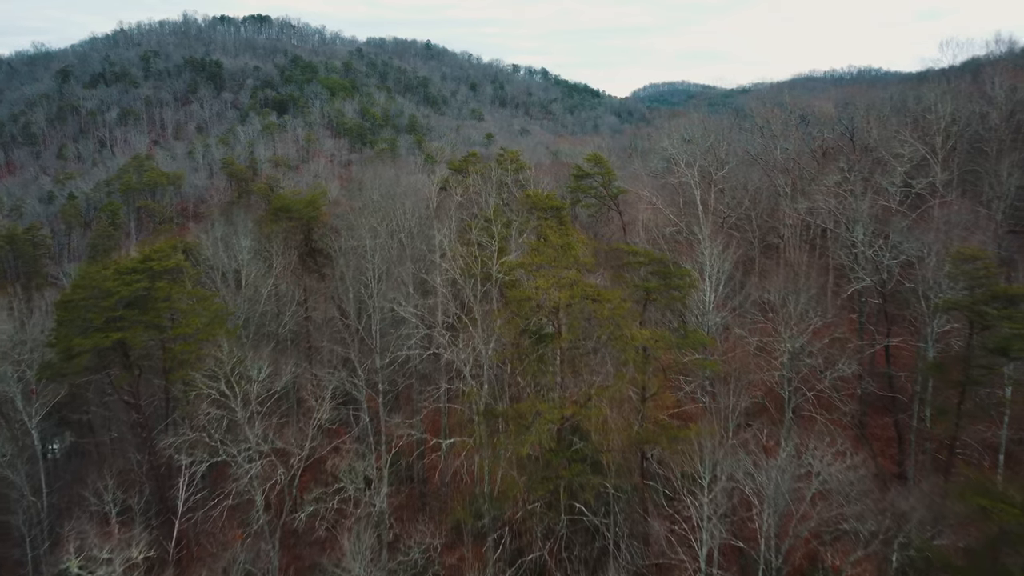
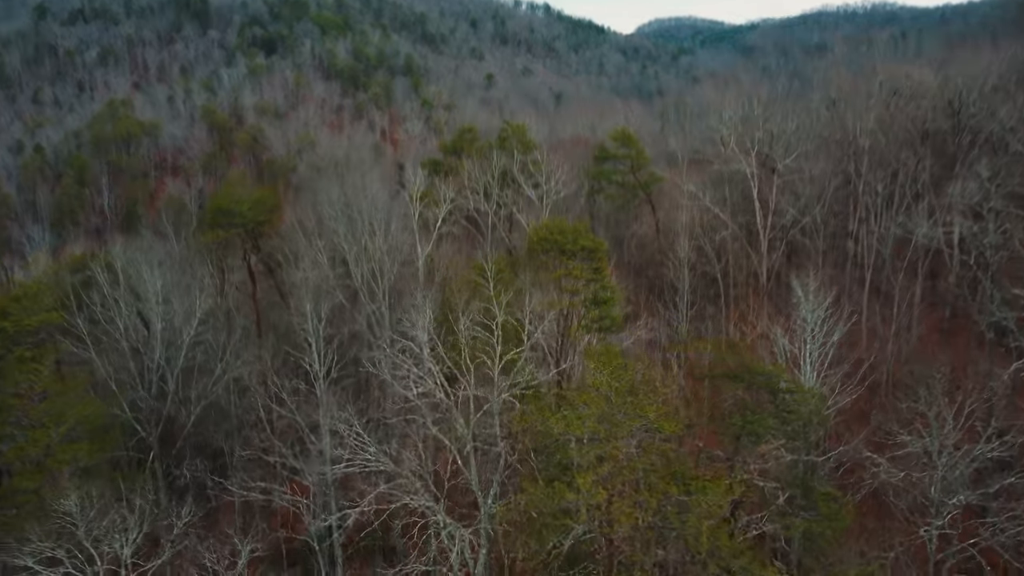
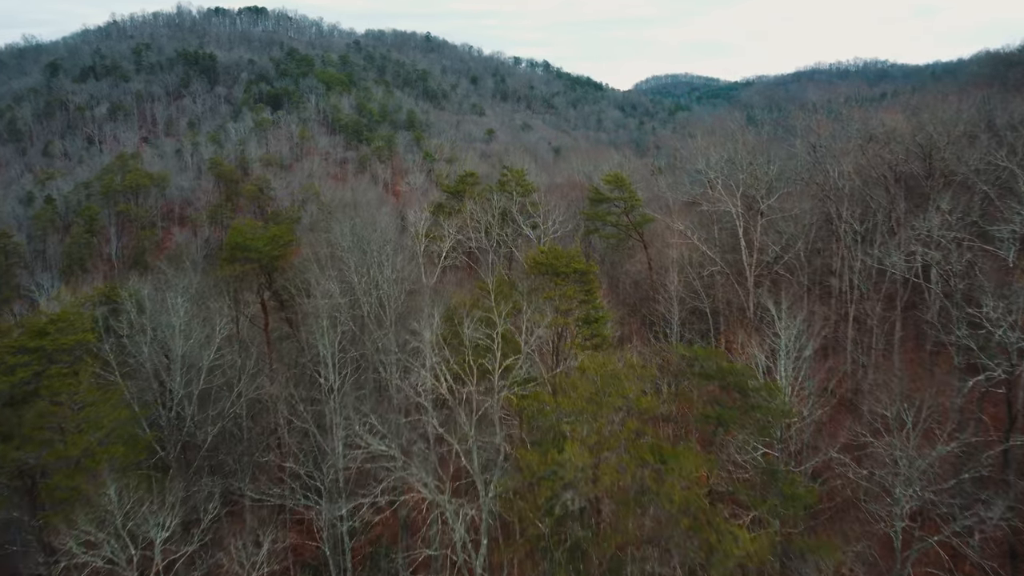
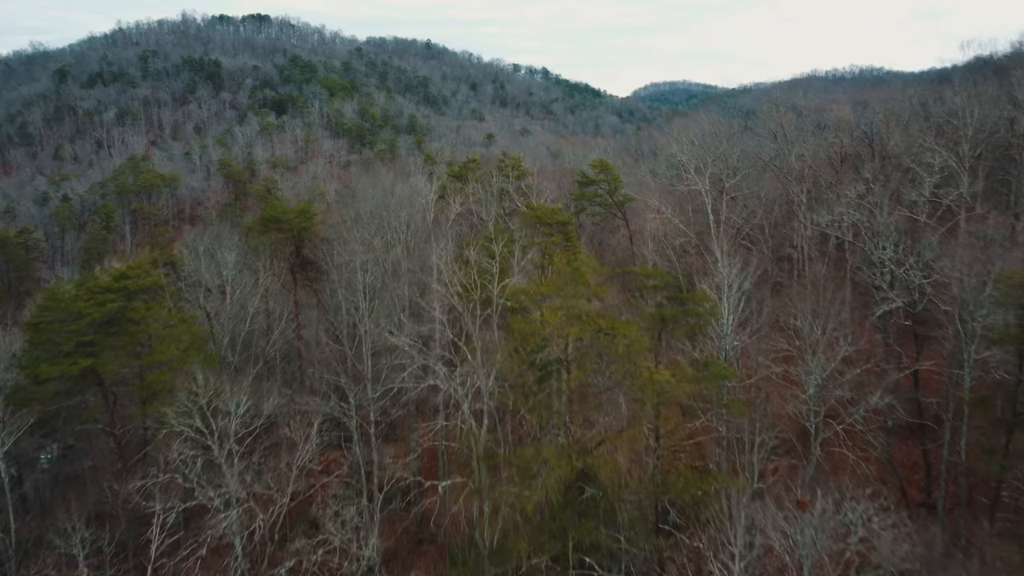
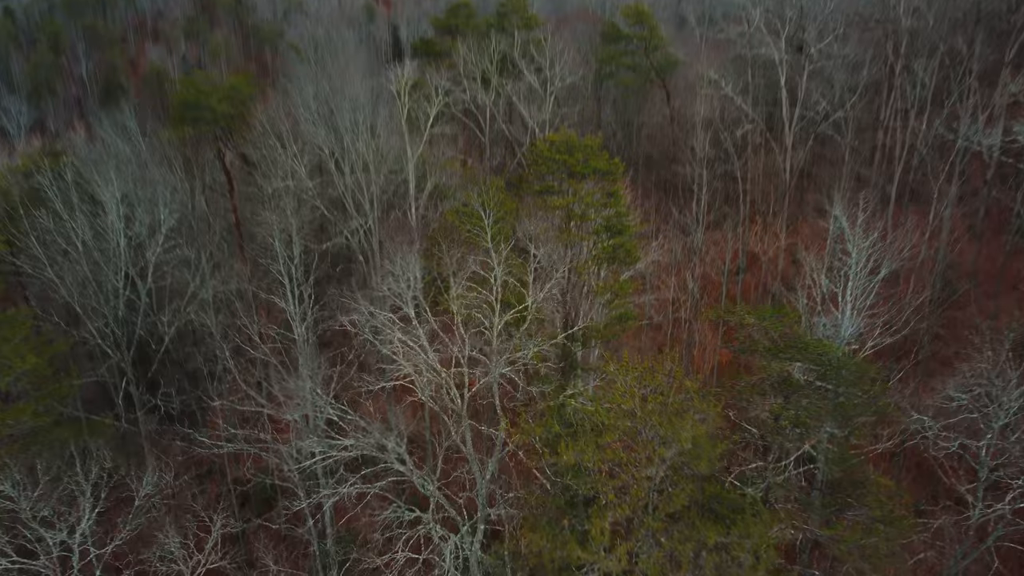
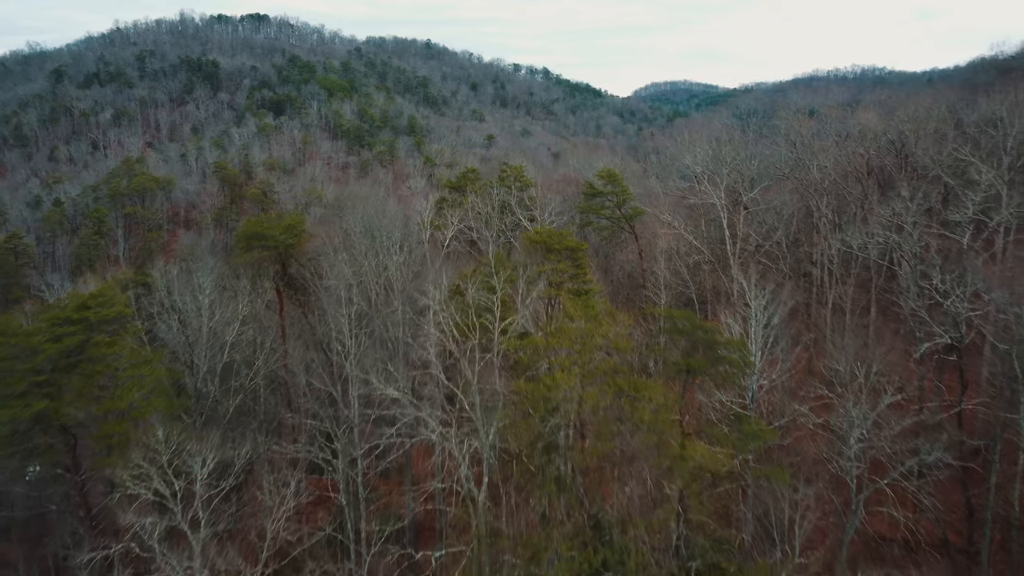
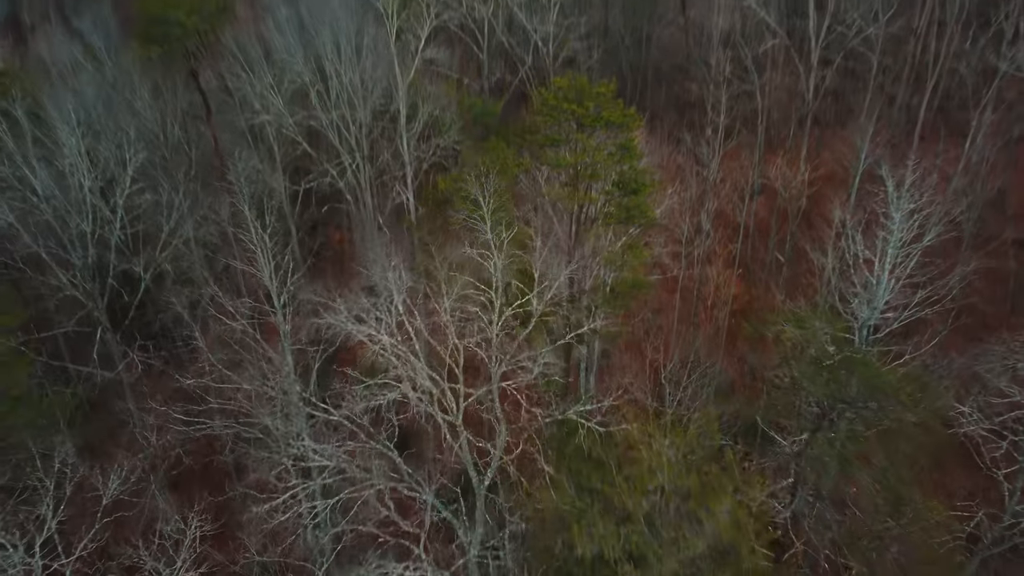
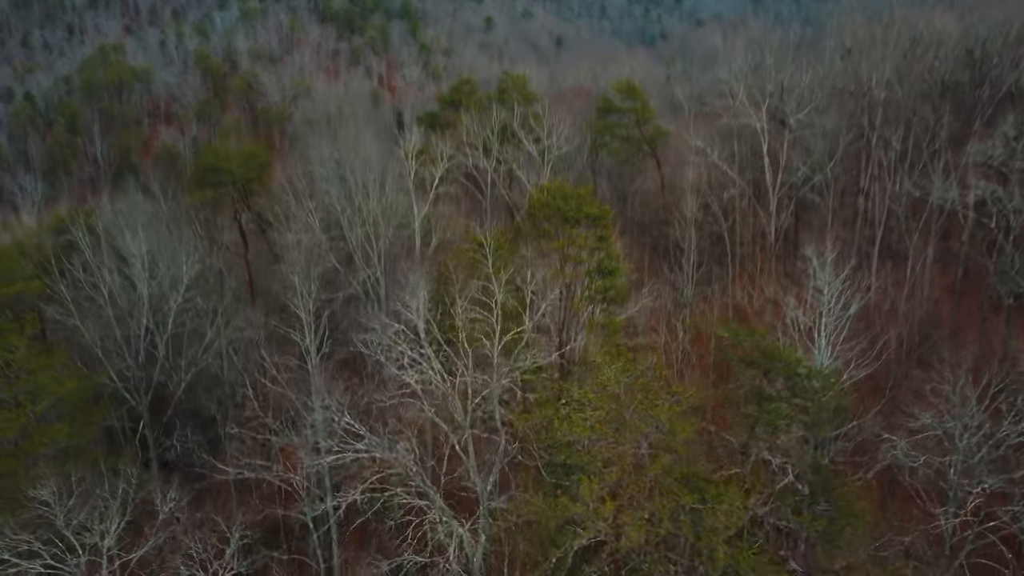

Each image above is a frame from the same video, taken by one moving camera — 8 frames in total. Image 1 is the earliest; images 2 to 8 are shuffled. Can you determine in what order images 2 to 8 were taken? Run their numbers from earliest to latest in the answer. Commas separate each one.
4, 6, 3, 2, 8, 5, 7
